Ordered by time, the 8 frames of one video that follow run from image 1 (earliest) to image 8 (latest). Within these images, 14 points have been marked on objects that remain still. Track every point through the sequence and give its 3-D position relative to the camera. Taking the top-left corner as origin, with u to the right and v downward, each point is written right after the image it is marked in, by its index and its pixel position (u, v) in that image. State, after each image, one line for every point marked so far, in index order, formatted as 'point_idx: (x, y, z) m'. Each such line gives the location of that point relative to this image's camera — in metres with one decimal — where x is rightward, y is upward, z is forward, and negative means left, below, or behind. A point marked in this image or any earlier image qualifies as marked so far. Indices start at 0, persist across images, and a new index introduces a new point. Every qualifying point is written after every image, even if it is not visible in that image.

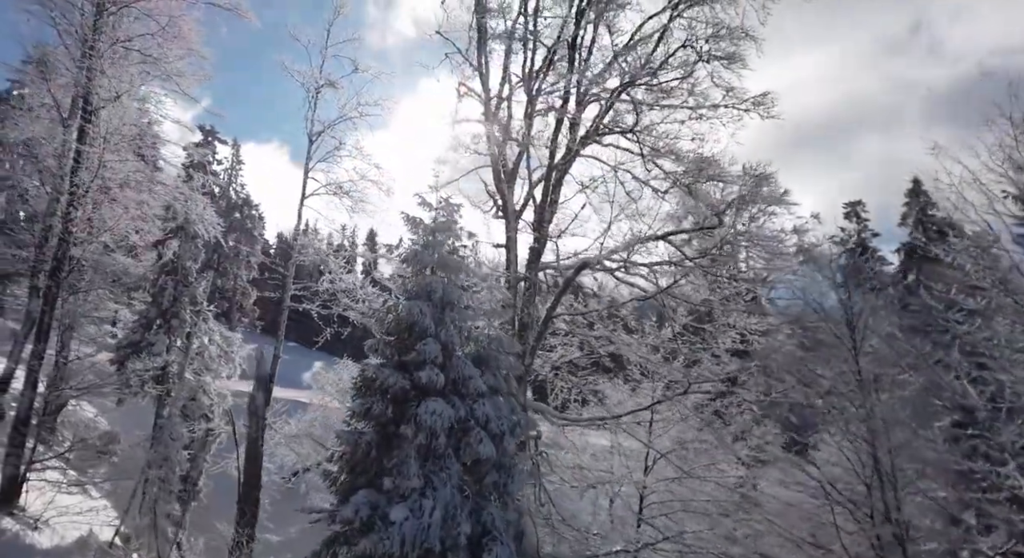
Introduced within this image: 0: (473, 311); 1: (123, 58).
0: (-0.3, -0.2, +4.5) m
1: (-5.5, +3.1, +8.0) m
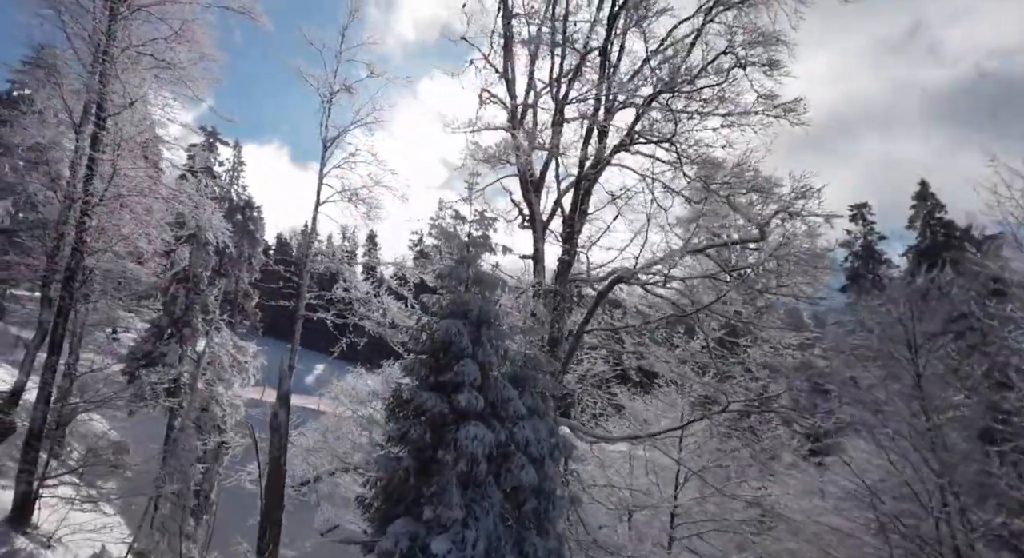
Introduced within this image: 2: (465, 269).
0: (0.0, -0.4, +4.3) m
1: (-5.2, +3.0, +7.8) m
2: (-0.4, +0.1, +4.3) m
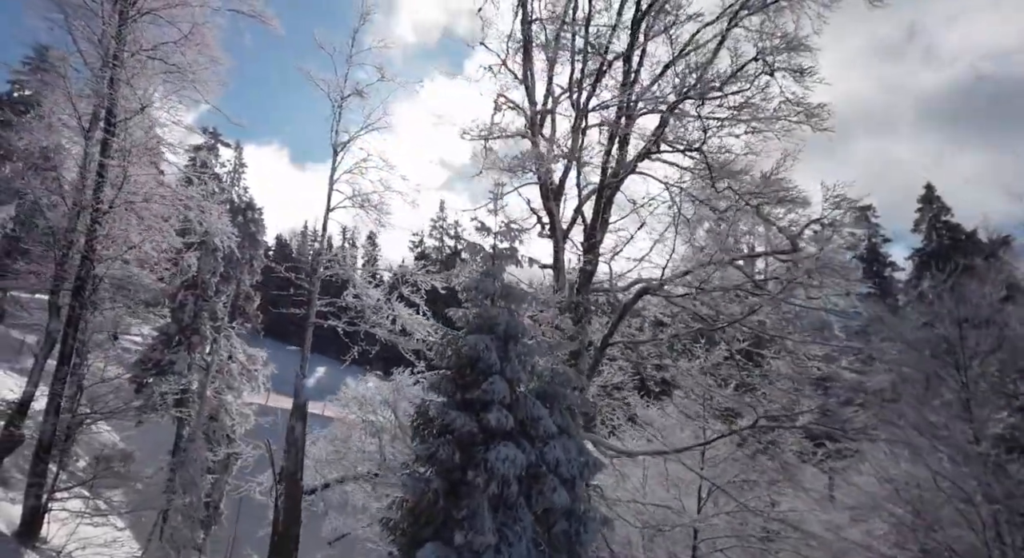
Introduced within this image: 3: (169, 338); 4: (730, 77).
0: (+0.2, -0.5, +4.2) m
1: (-5.0, +2.9, +7.7) m
2: (-0.2, 0.0, +4.2) m
3: (-5.8, -1.0, +9.7) m
4: (+2.1, +2.0, +5.6) m
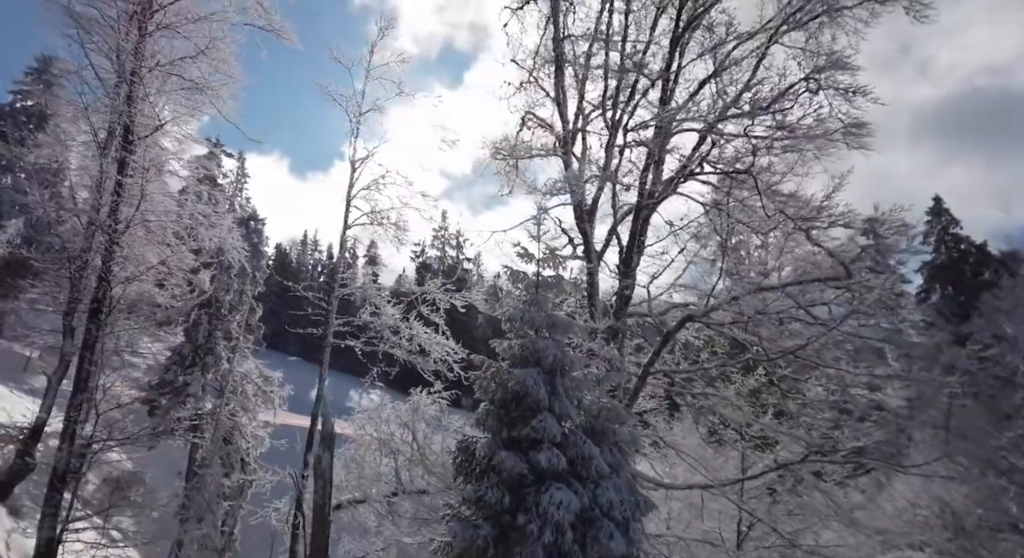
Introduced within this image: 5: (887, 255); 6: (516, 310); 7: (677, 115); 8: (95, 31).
0: (+0.5, -0.7, +4.0) m
1: (-4.7, +2.6, +7.6) m
2: (+0.2, -0.2, +4.0) m
3: (-5.5, -1.3, +9.5) m
4: (+2.5, +1.7, +5.4) m
5: (+3.0, +0.2, +4.5) m
6: (0.0, -0.2, +4.0) m
7: (+1.6, +1.6, +5.4) m
8: (-5.2, +3.1, +7.1) m
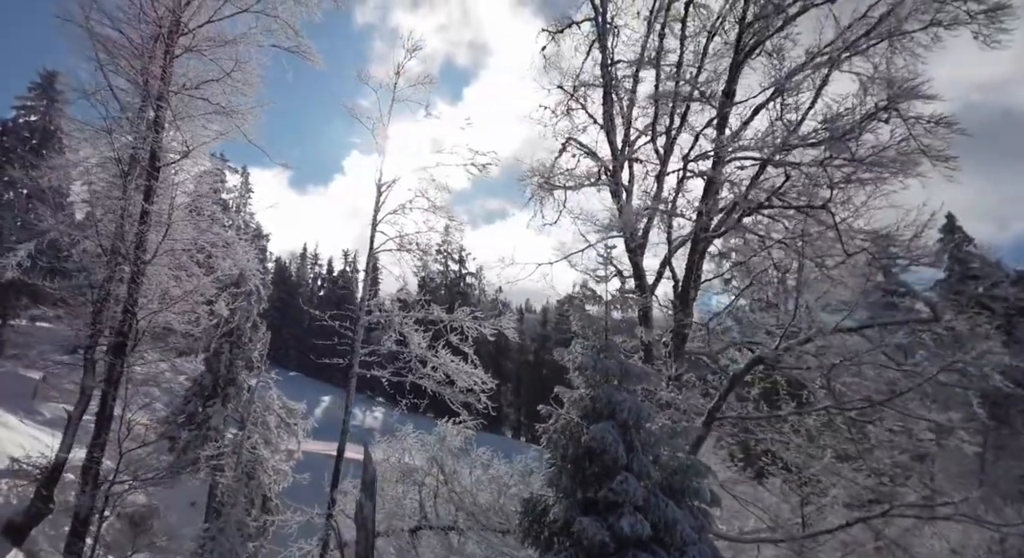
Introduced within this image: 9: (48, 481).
0: (+1.0, -1.0, +3.7) m
1: (-4.2, +2.2, +7.4) m
2: (+0.6, -0.5, +3.8) m
3: (-5.0, -1.7, +9.2) m
4: (+2.9, +1.4, +5.2) m
5: (+3.5, -0.1, +4.3) m
6: (+0.5, -0.5, +3.7) m
7: (+2.0, +1.2, +5.2) m
8: (-4.7, +2.7, +6.9) m
9: (-5.1, -2.2, +6.2) m
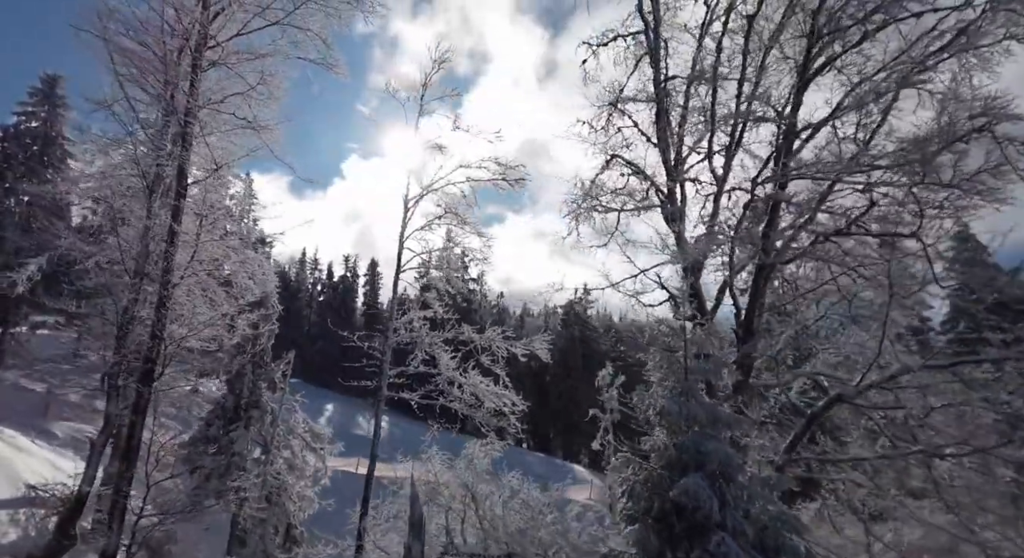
0: (+1.4, -1.2, +3.5) m
1: (-3.7, +2.0, +7.1) m
2: (+1.1, -0.8, +3.5) m
3: (-4.6, -2.0, +9.0) m
4: (+3.4, +1.2, +5.0) m
5: (+3.9, -0.4, +4.0) m
6: (+1.0, -0.7, +3.4) m
7: (+2.5, +1.0, +5.0) m
8: (-4.3, +2.5, +6.7) m
9: (-4.6, -2.5, +5.9) m
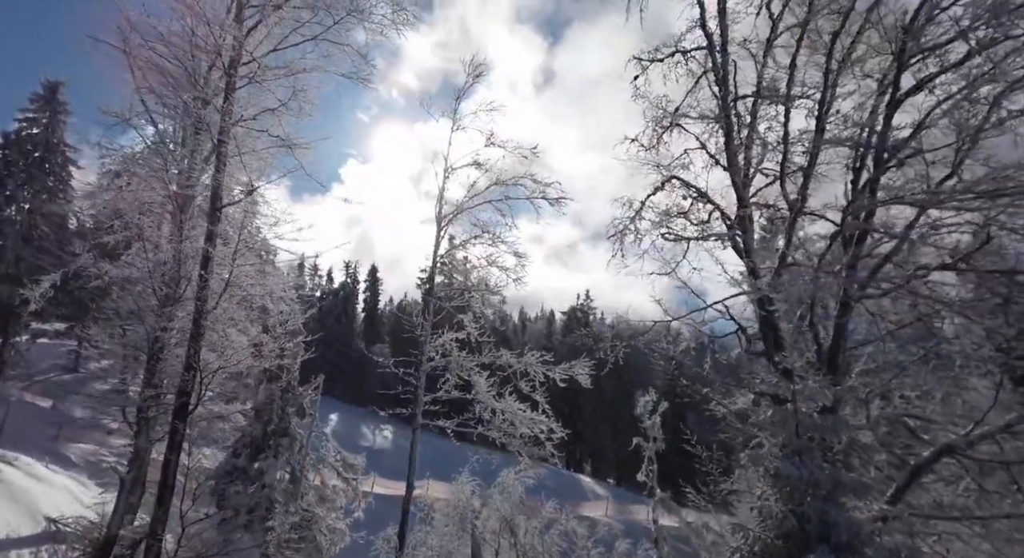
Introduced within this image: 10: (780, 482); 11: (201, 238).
0: (+2.0, -1.5, +3.1) m
1: (-3.2, +1.7, +6.8) m
2: (+1.6, -1.0, +3.2) m
3: (-4.0, -2.3, +8.6) m
4: (+3.9, +0.9, +4.7) m
5: (+4.5, -0.6, +3.7) m
6: (+1.5, -1.0, +3.1) m
7: (+3.0, +0.7, +4.7) m
8: (-3.7, +2.2, +6.4) m
9: (-4.1, -2.7, +5.6) m
10: (+1.5, -1.1, +3.2) m
11: (-3.7, +0.5, +6.6) m
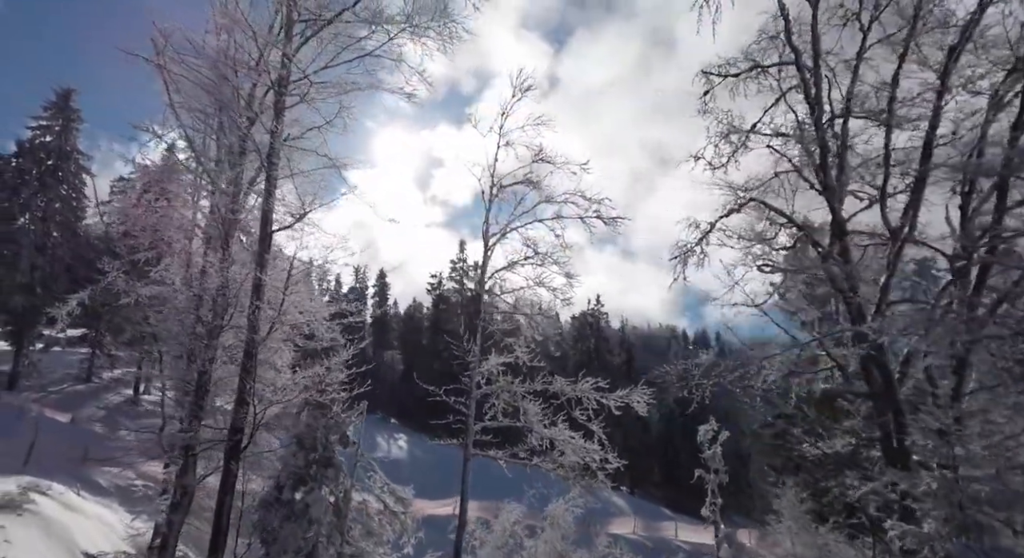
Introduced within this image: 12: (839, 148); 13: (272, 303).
0: (+2.6, -1.7, +2.8) m
1: (-2.5, +1.4, +6.6) m
2: (+2.3, -1.3, +2.8) m
3: (-3.3, -2.6, +8.3) m
4: (+4.6, +0.6, +4.3) m
5: (+5.1, -0.9, +3.3) m
6: (+2.1, -1.3, +2.8) m
7: (+3.7, +0.4, +4.3) m
8: (-3.1, +1.9, +6.1) m
9: (-3.4, -3.0, +5.3) m
10: (+2.1, -1.4, +2.8) m
11: (-3.0, +0.2, +6.3) m
12: (+2.8, +1.2, +4.9) m
13: (-2.7, -0.3, +6.1) m
